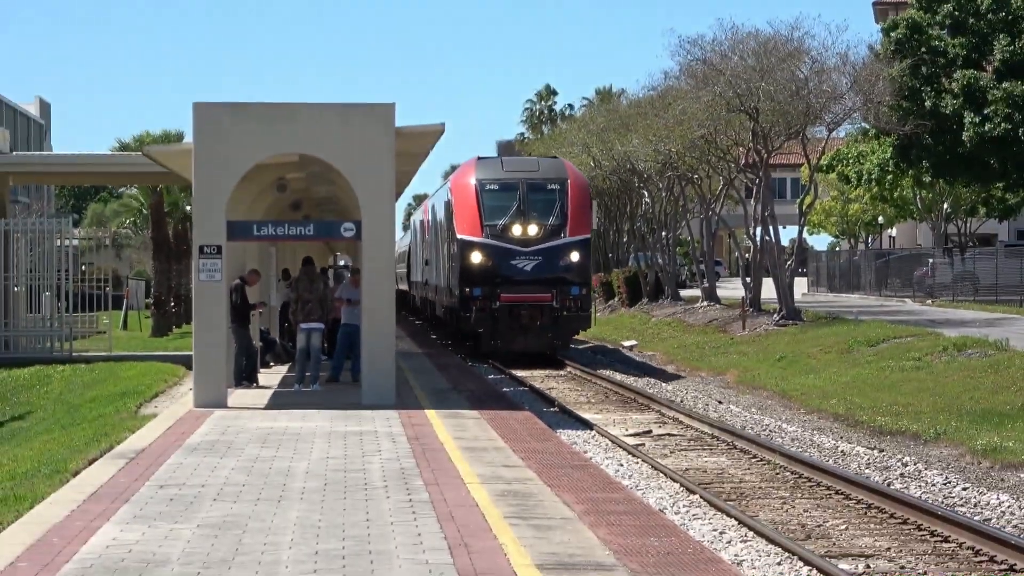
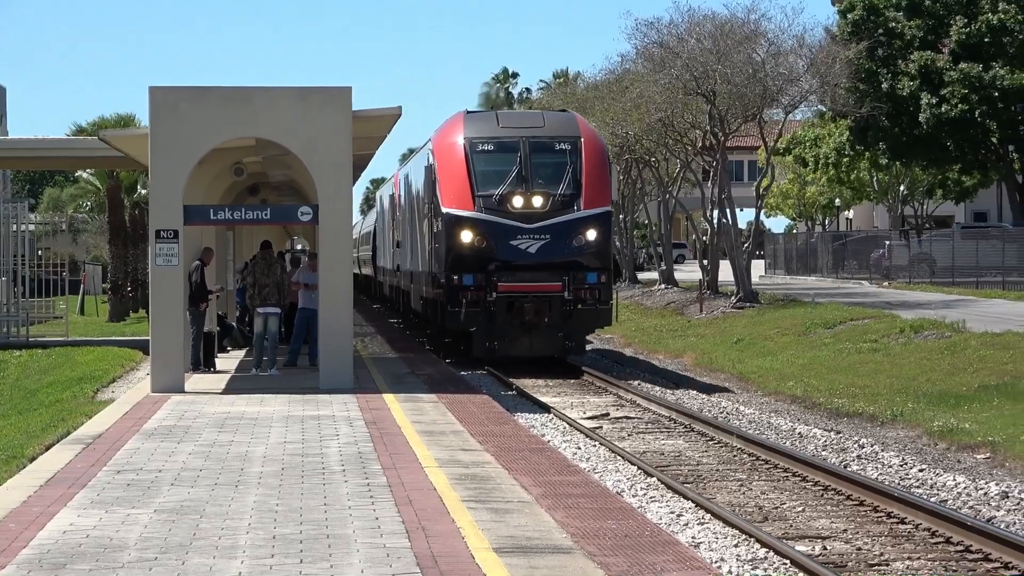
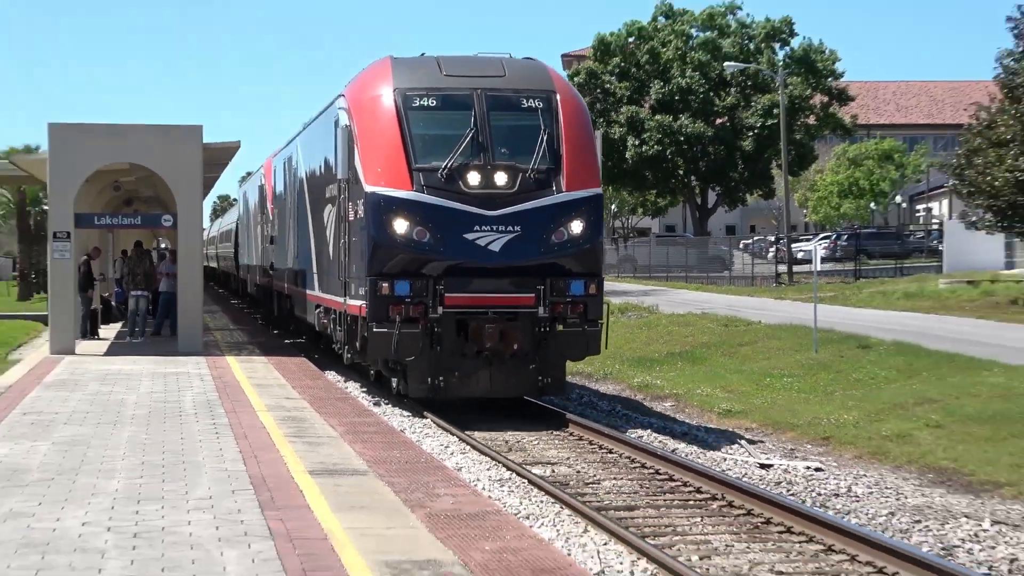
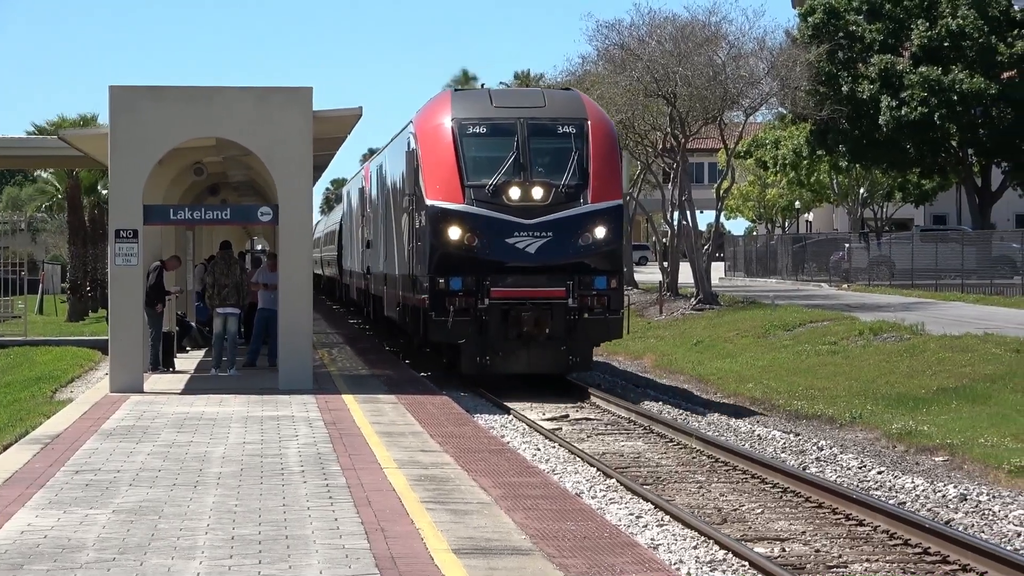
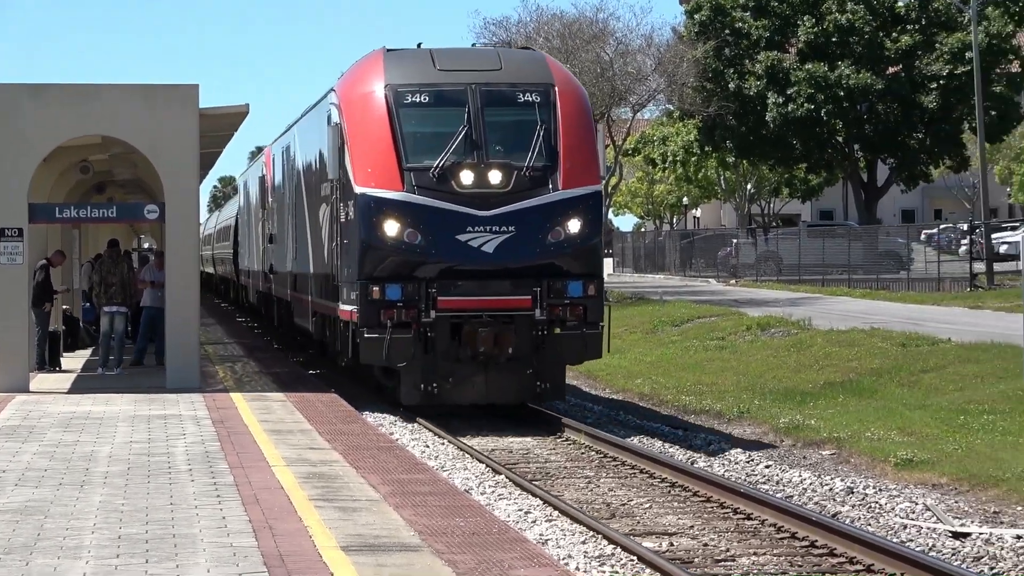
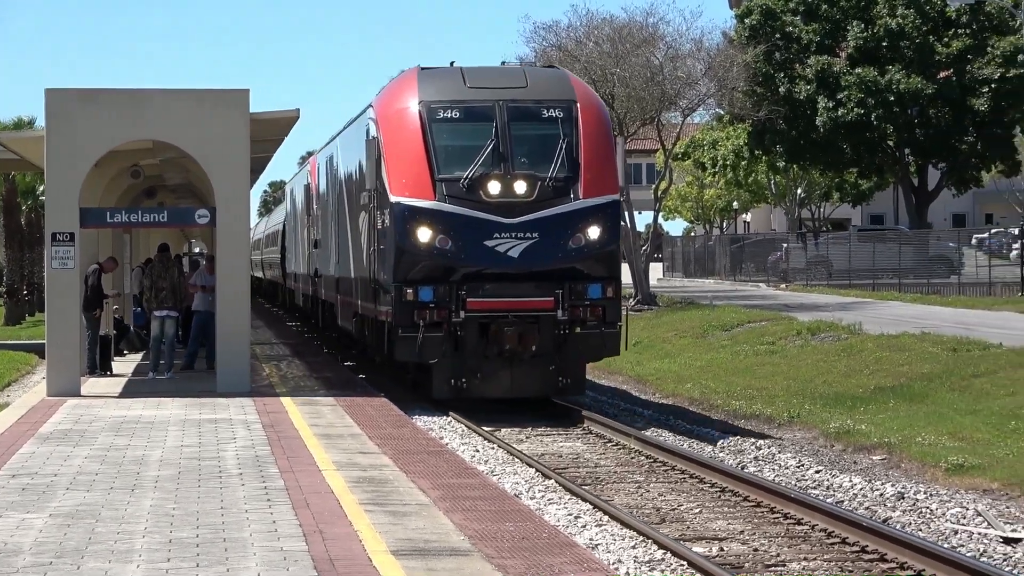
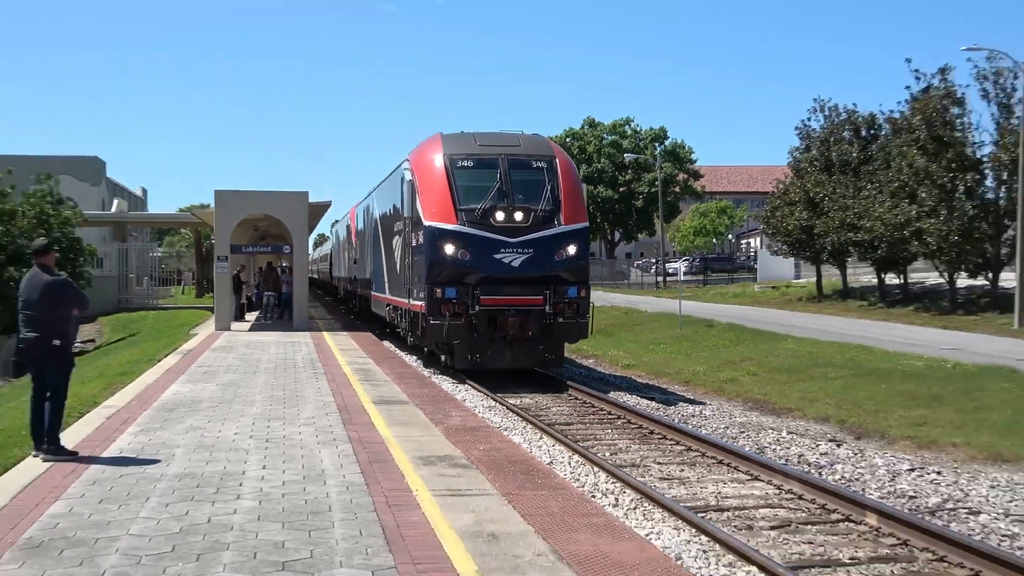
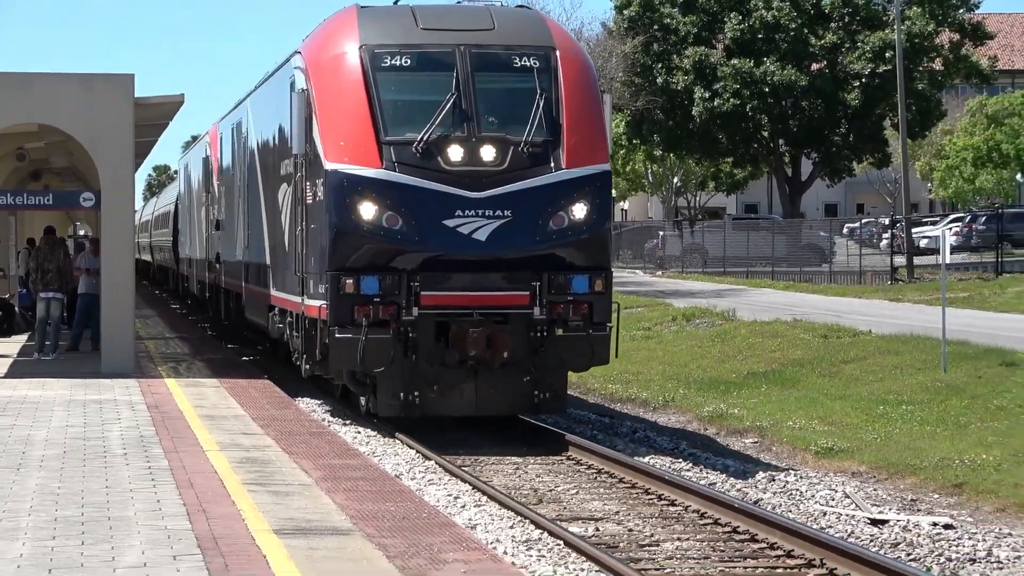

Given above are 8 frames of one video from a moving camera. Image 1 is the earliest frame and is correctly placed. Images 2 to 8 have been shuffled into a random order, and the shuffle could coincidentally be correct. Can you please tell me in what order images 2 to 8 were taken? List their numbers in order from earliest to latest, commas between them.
2, 4, 6, 5, 8, 3, 7
